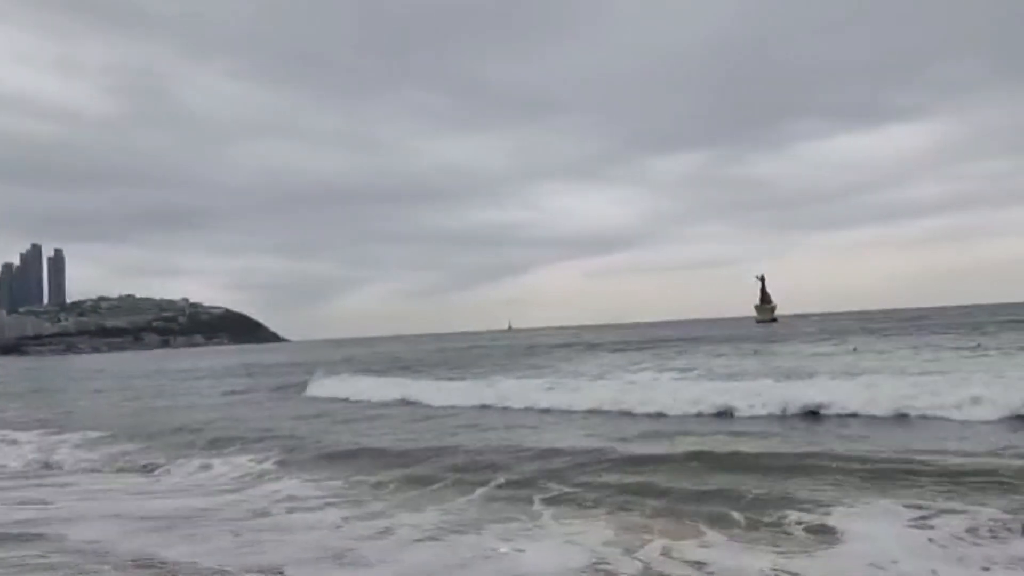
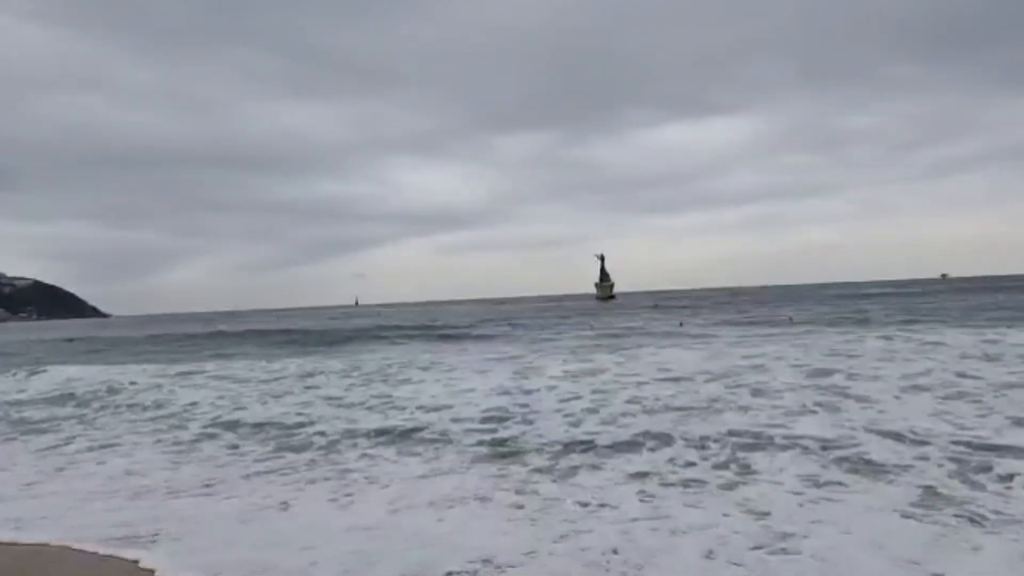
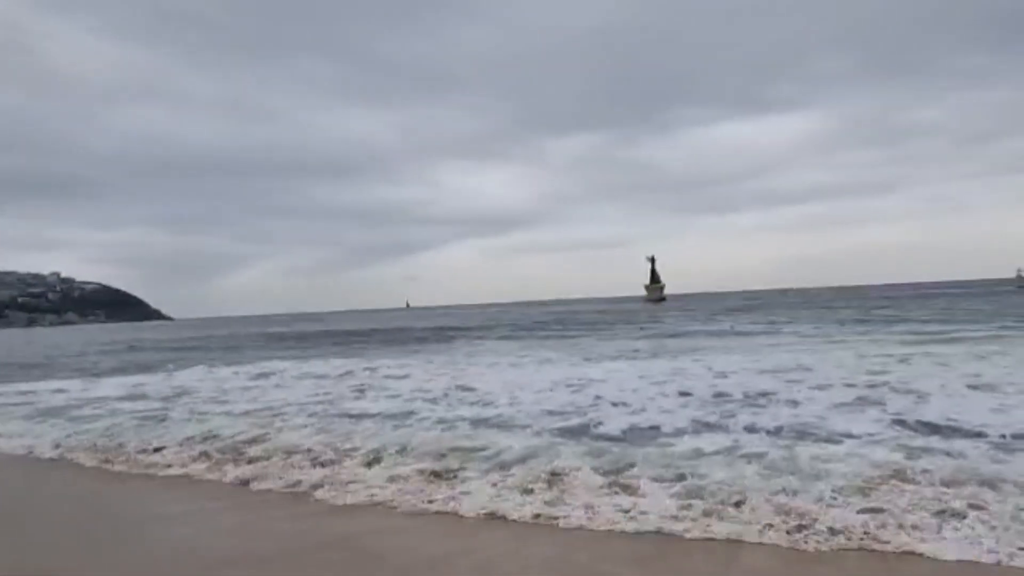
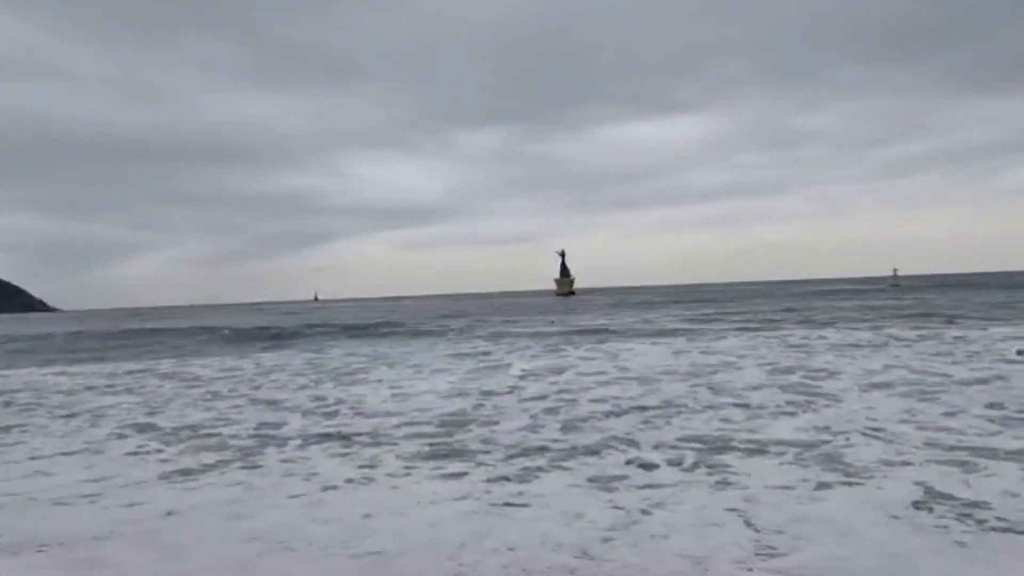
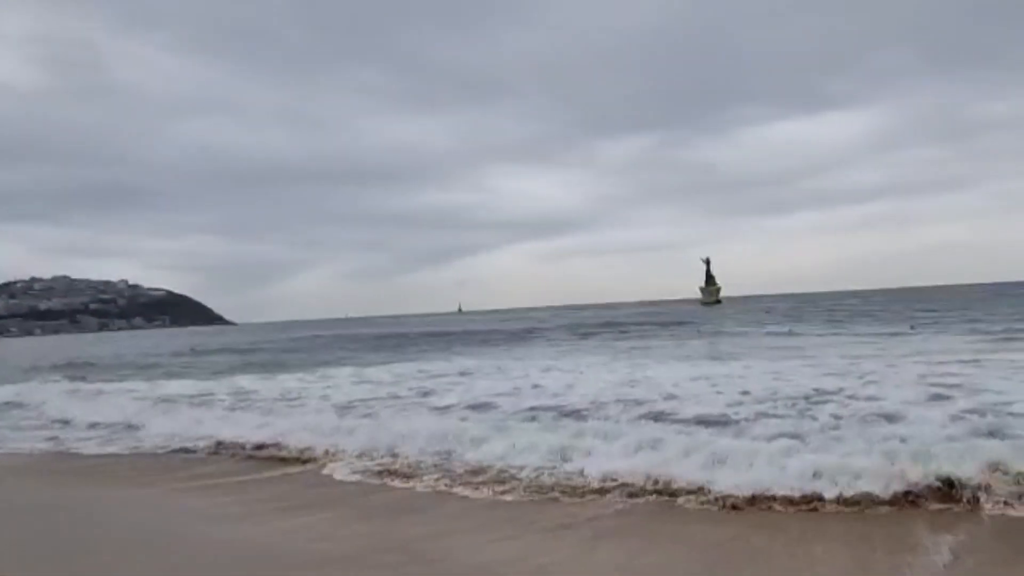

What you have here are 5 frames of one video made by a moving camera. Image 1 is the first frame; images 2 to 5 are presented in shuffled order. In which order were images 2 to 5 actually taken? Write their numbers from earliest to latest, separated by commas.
5, 3, 2, 4
